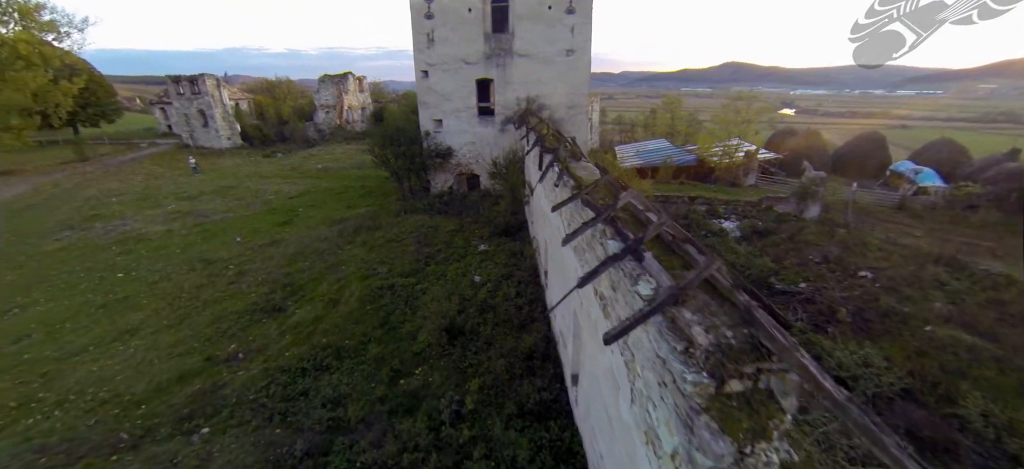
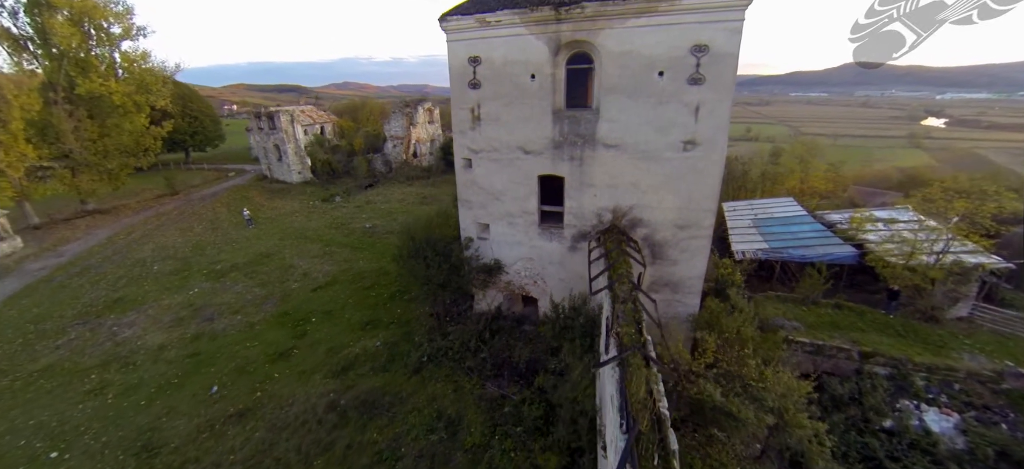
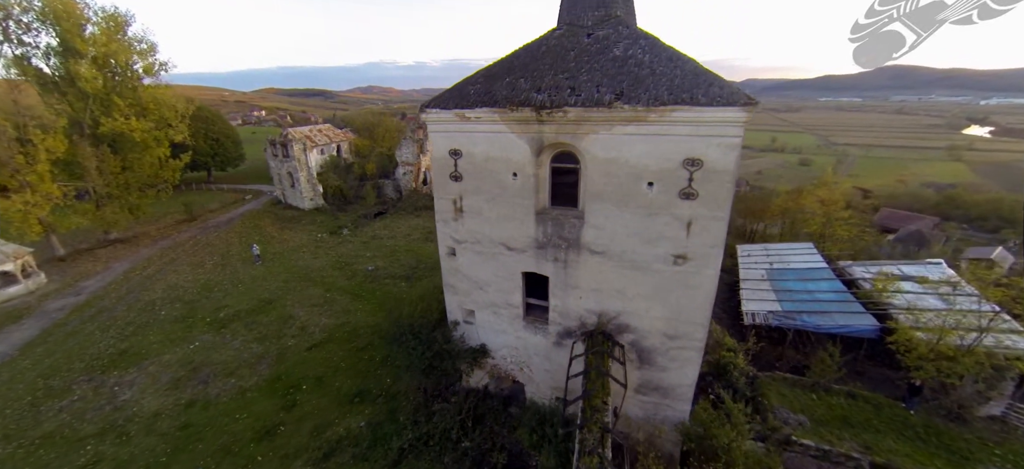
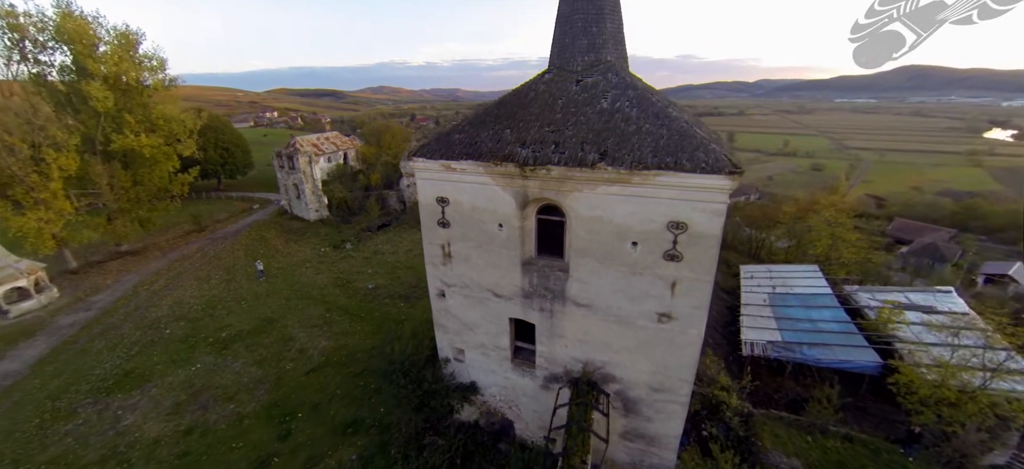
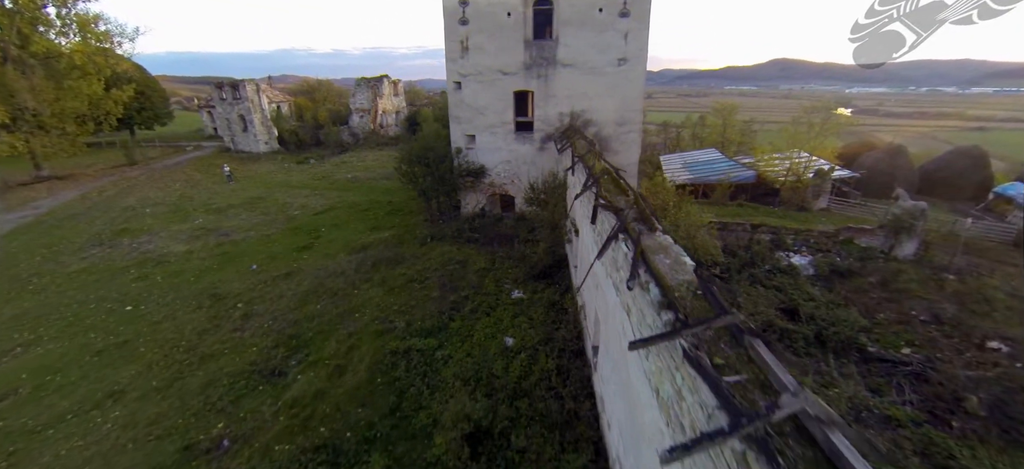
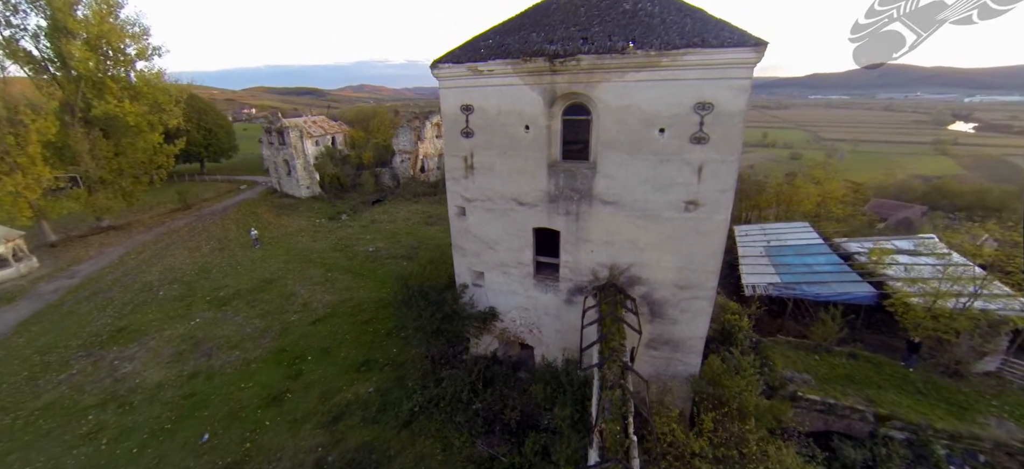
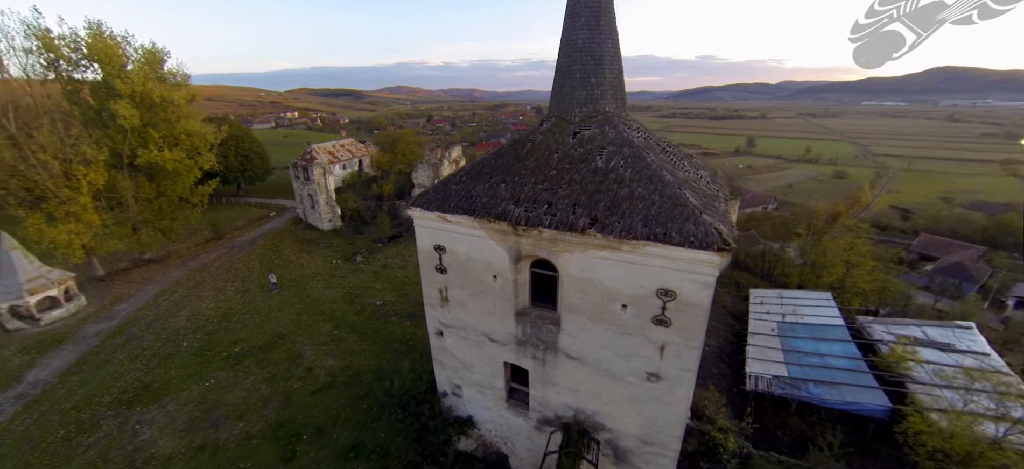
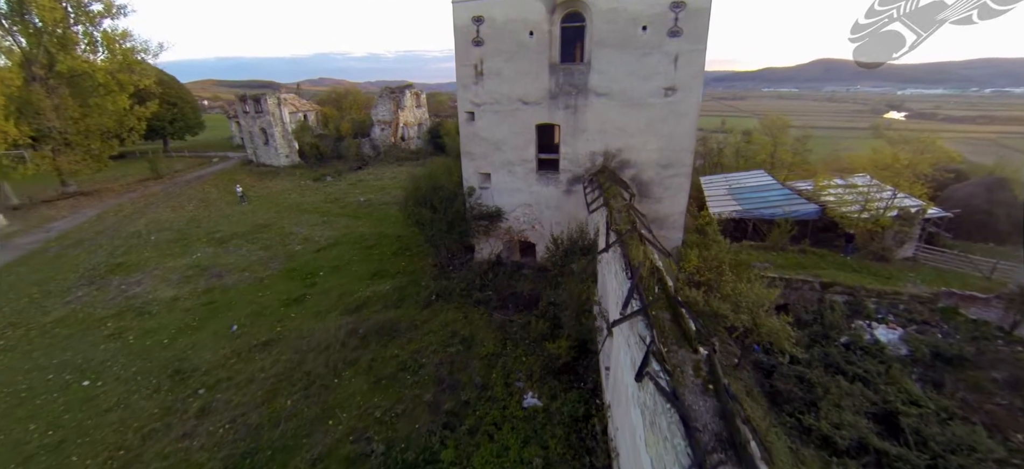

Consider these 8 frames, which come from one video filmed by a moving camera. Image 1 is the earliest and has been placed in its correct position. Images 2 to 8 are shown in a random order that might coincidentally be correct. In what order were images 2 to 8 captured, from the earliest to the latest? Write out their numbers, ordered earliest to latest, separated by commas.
5, 8, 2, 6, 3, 4, 7
